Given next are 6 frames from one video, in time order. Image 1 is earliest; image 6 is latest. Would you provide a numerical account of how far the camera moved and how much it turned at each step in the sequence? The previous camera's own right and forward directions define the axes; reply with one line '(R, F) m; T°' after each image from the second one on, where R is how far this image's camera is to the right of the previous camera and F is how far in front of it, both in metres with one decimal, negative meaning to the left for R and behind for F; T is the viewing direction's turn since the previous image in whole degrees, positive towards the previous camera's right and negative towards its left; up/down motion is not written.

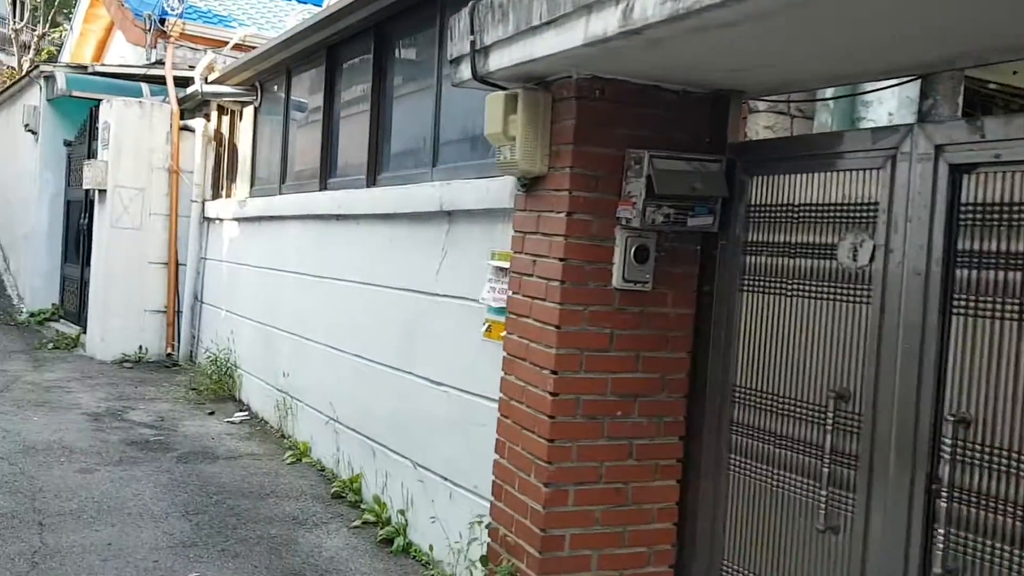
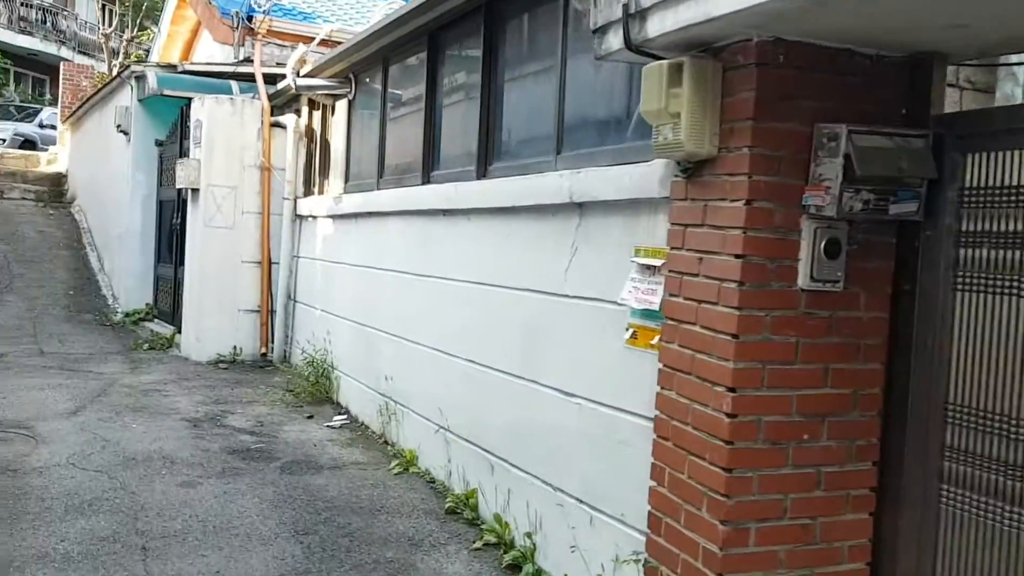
(-0.3, +0.4) m; -5°
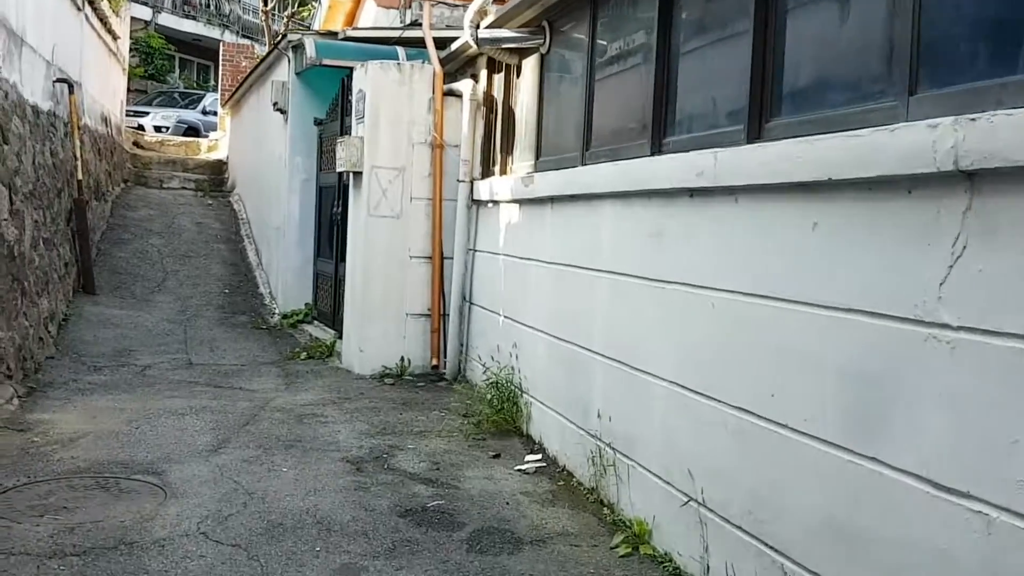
(-0.5, +1.6) m; -10°
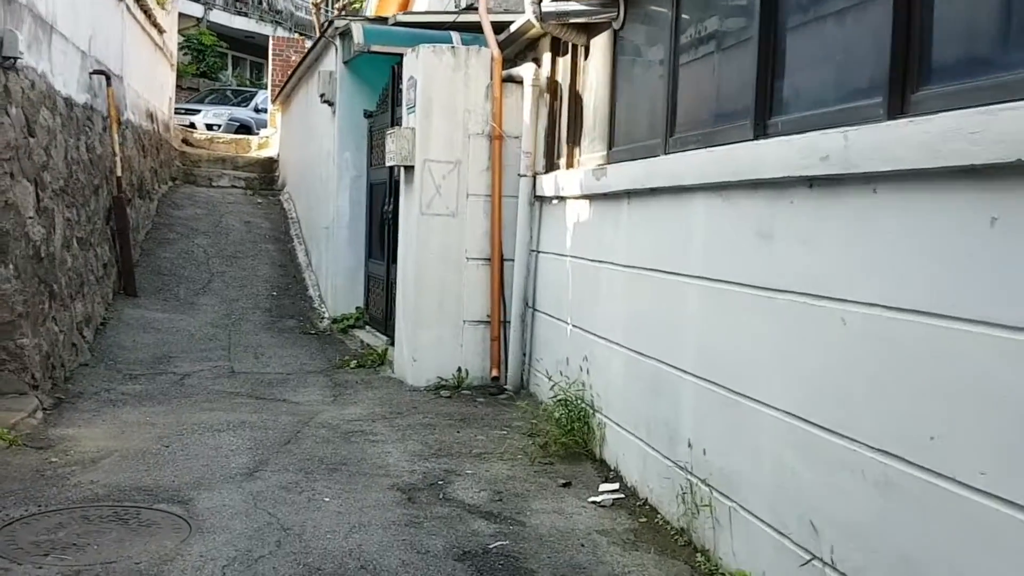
(-0.1, +0.6) m; -3°
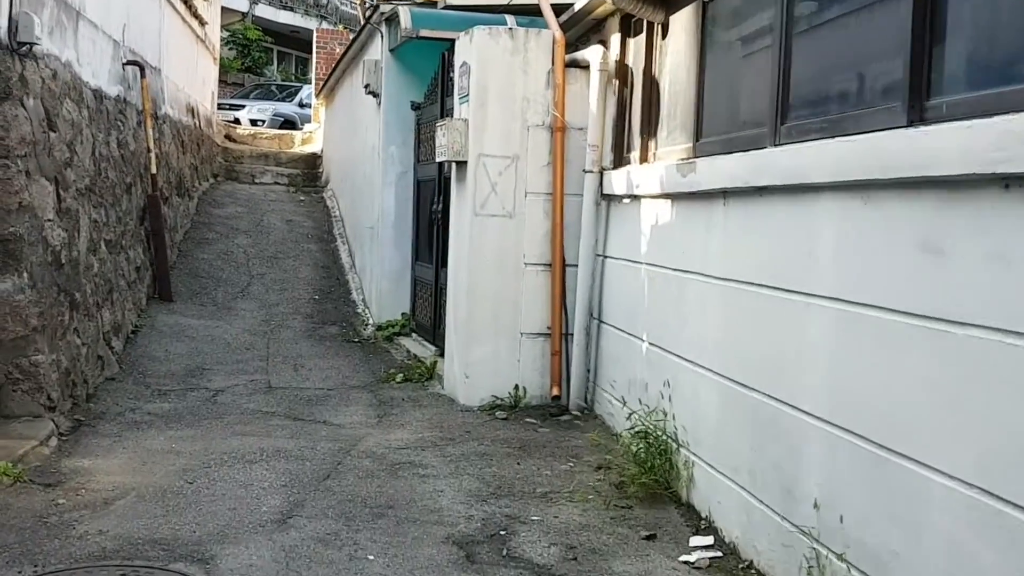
(-0.1, +0.6) m; -3°
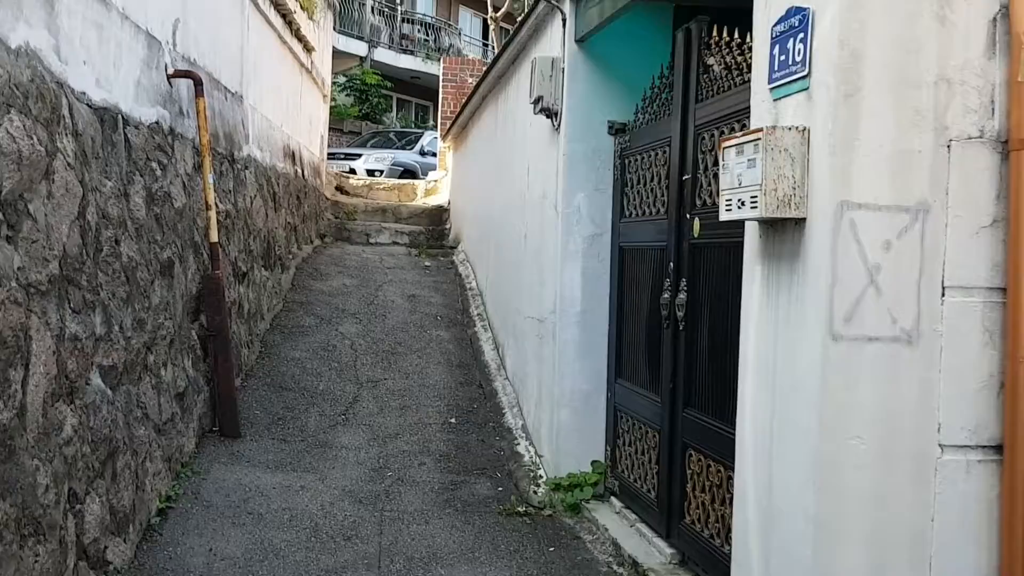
(-0.8, +3.0) m; -7°
